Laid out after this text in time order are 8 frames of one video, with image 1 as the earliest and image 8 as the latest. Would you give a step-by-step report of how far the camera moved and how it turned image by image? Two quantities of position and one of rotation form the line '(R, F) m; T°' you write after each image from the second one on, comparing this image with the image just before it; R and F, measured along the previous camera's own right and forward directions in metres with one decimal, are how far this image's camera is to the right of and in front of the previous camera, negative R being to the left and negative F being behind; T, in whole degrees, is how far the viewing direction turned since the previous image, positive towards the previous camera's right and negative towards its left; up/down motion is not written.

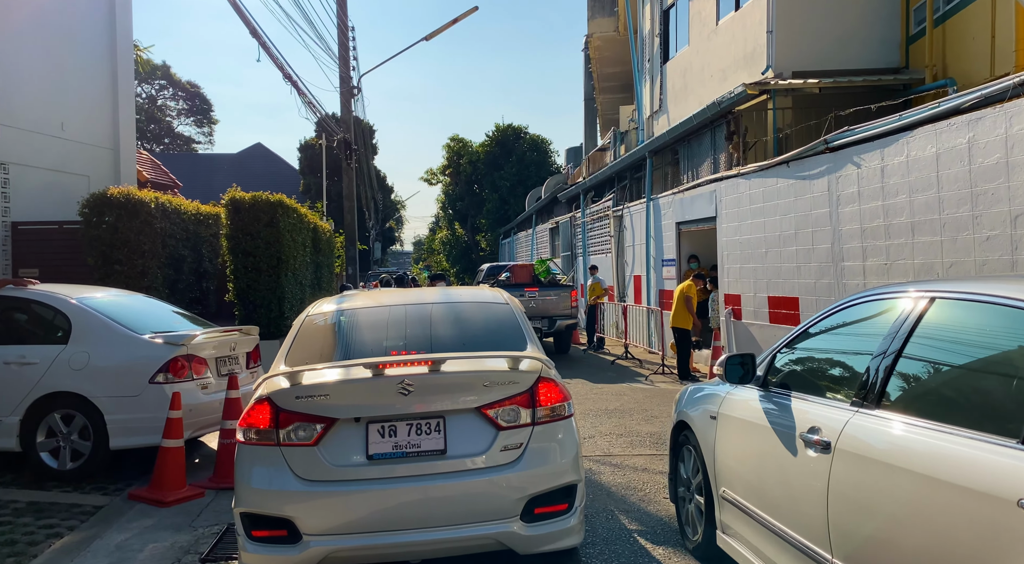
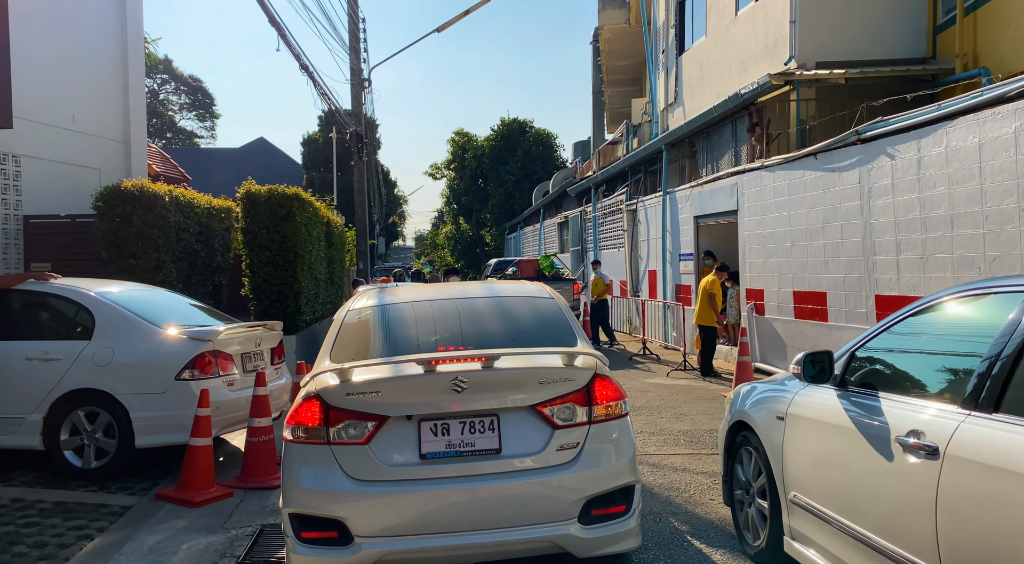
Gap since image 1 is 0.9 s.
(-0.3, +0.2) m; 0°
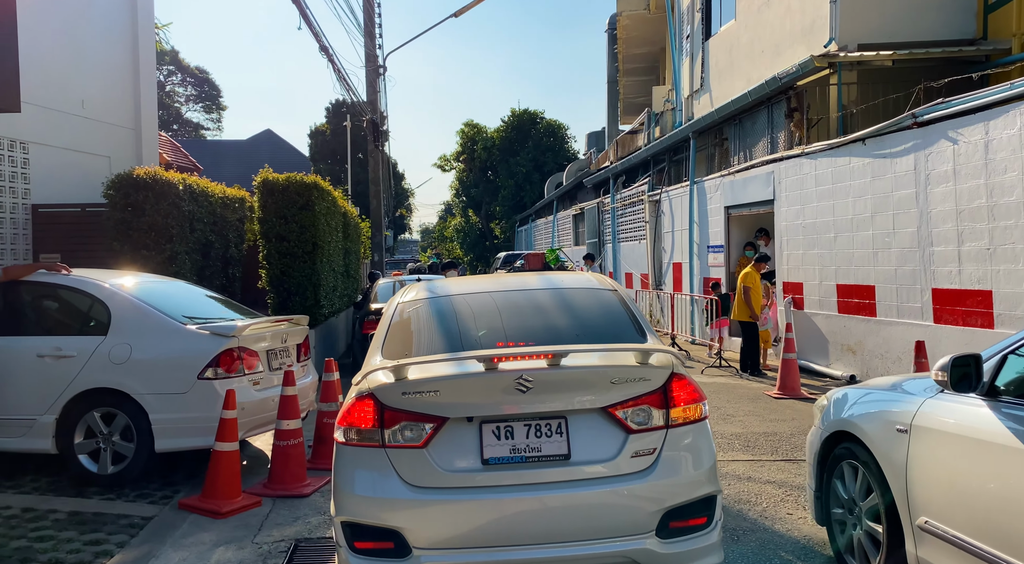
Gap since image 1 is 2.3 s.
(-0.3, +0.4) m; 0°
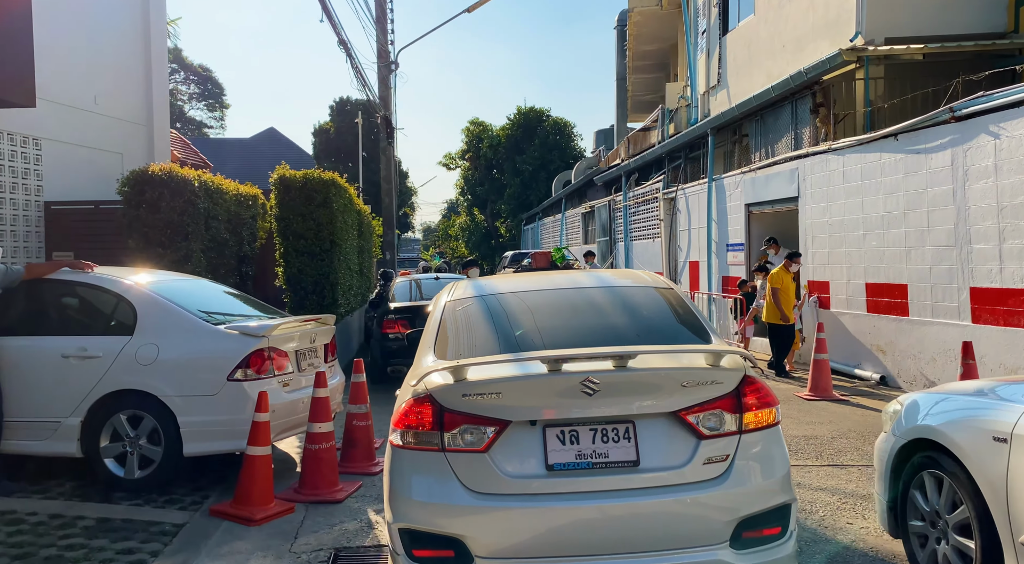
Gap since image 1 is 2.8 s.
(-0.3, +0.2) m; 0°
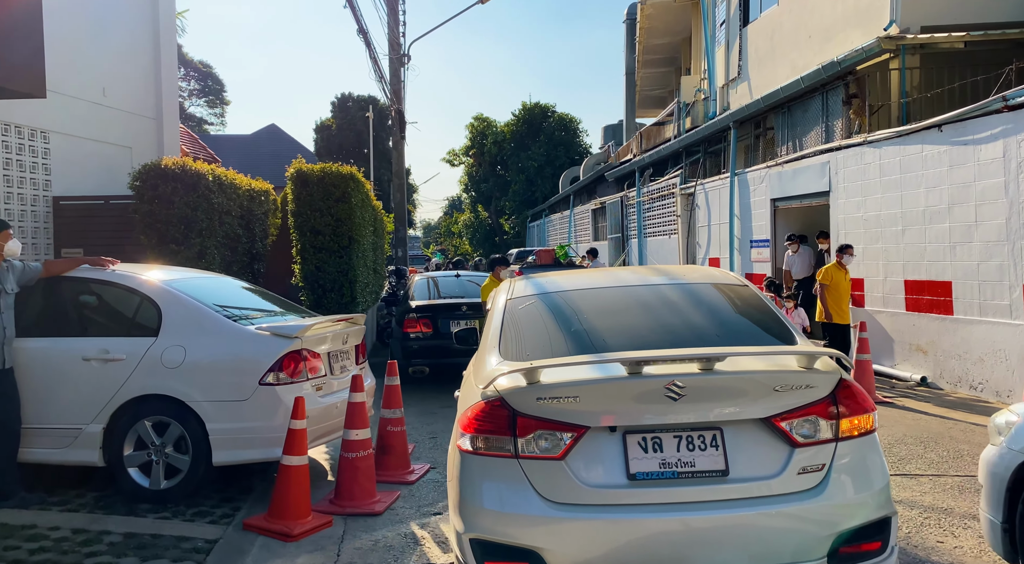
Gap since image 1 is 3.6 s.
(-0.3, +0.3) m; 0°
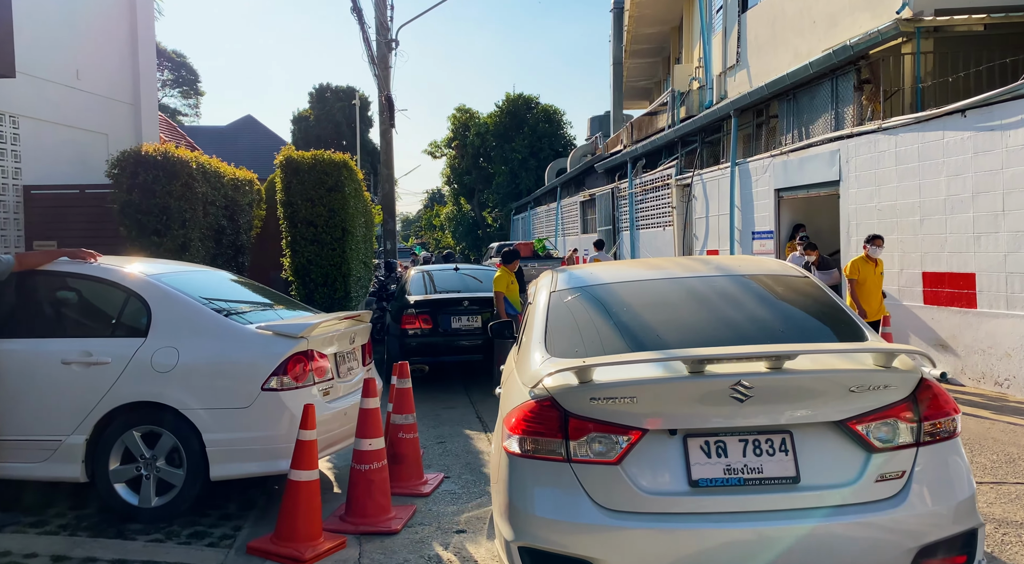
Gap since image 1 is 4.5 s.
(-0.3, +0.4) m; +2°
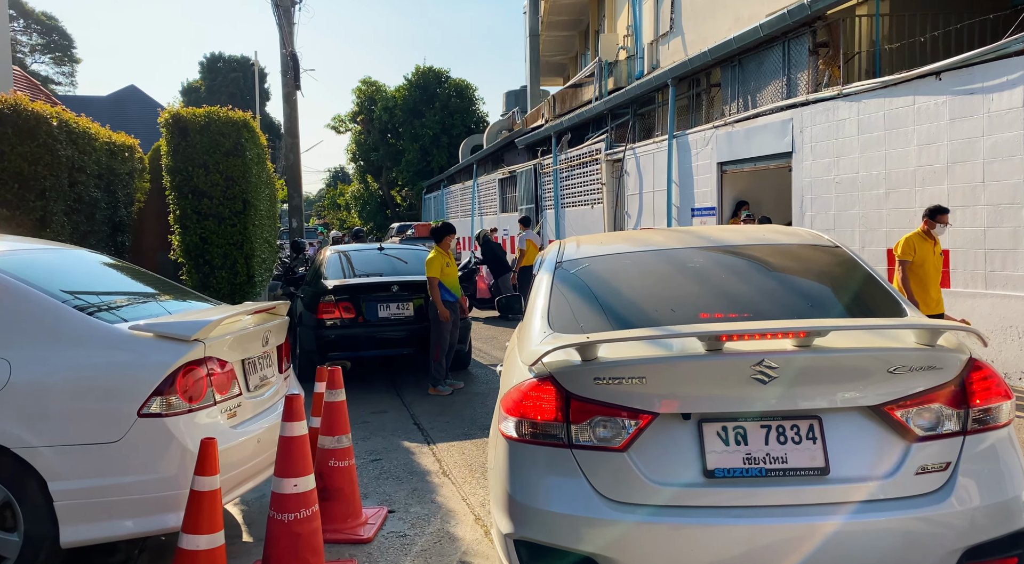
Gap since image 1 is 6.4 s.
(-0.3, +1.1) m; +7°
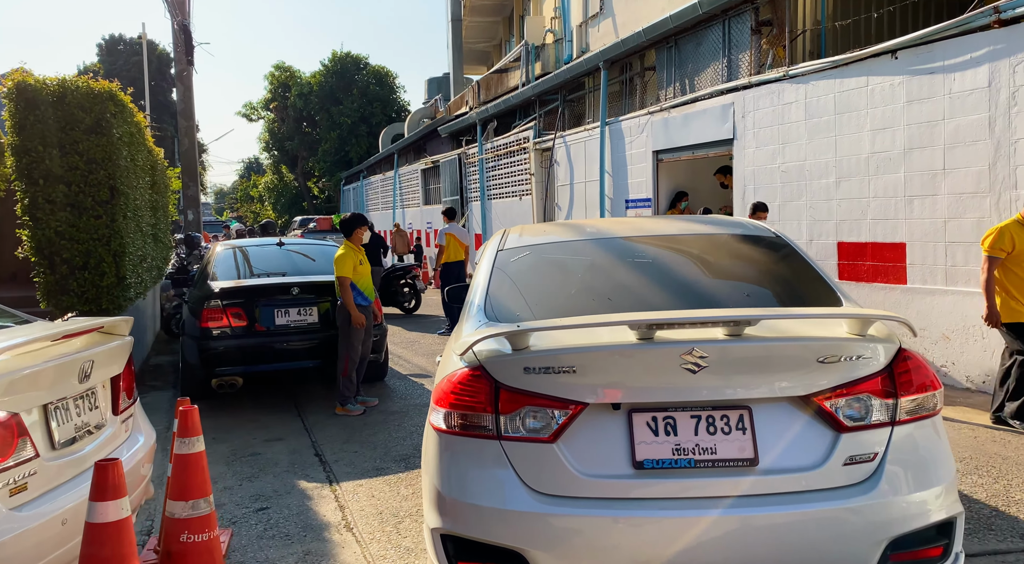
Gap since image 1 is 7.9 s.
(0.0, +0.9) m; +6°
